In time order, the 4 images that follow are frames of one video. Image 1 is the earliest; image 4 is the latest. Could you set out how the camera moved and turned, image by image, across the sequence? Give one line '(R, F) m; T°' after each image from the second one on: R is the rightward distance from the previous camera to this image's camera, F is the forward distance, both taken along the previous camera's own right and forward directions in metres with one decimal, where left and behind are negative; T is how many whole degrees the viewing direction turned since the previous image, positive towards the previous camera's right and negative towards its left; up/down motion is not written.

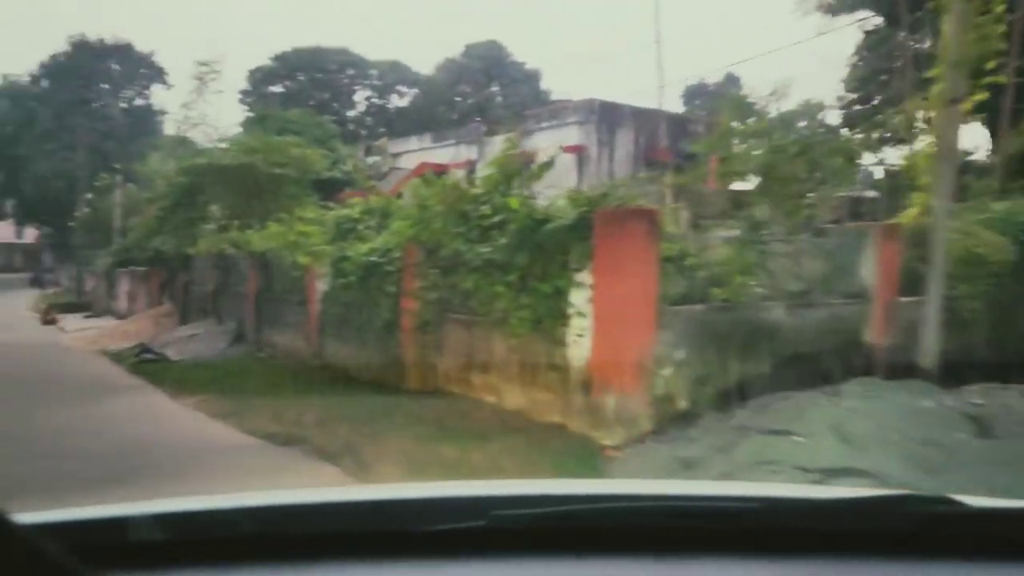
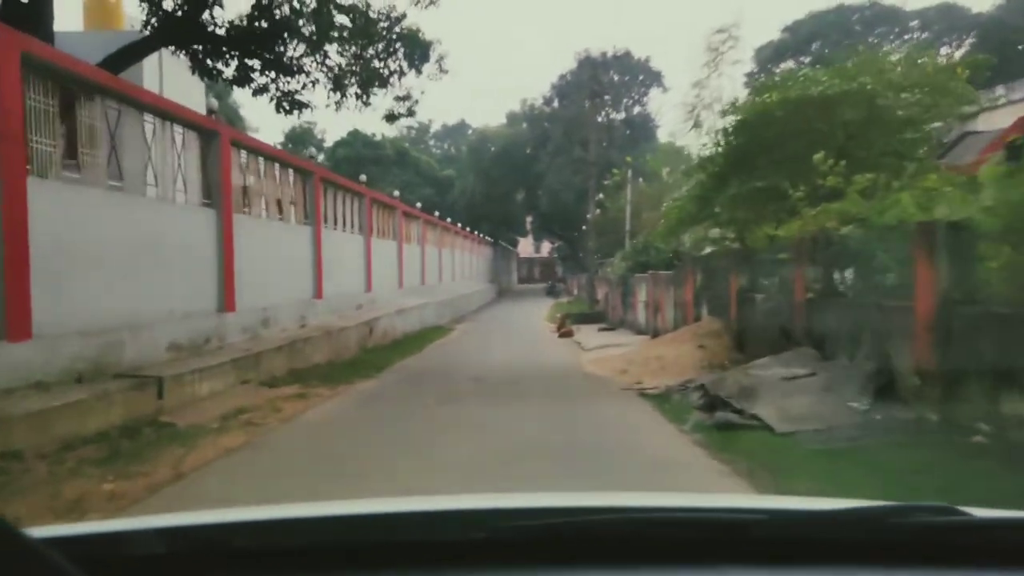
(-2.1, +3.5) m; -34°
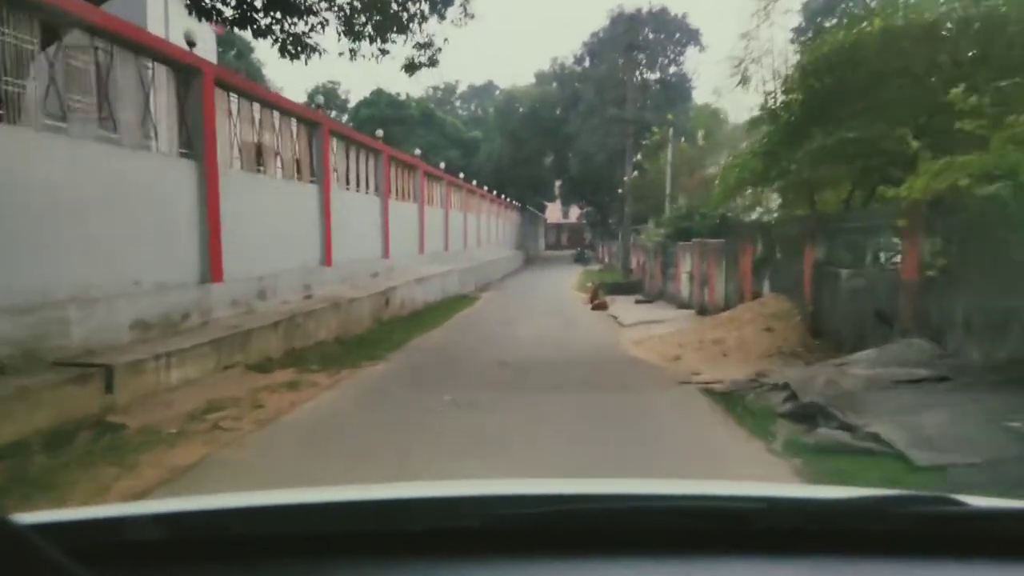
(-0.1, +1.1) m; -2°
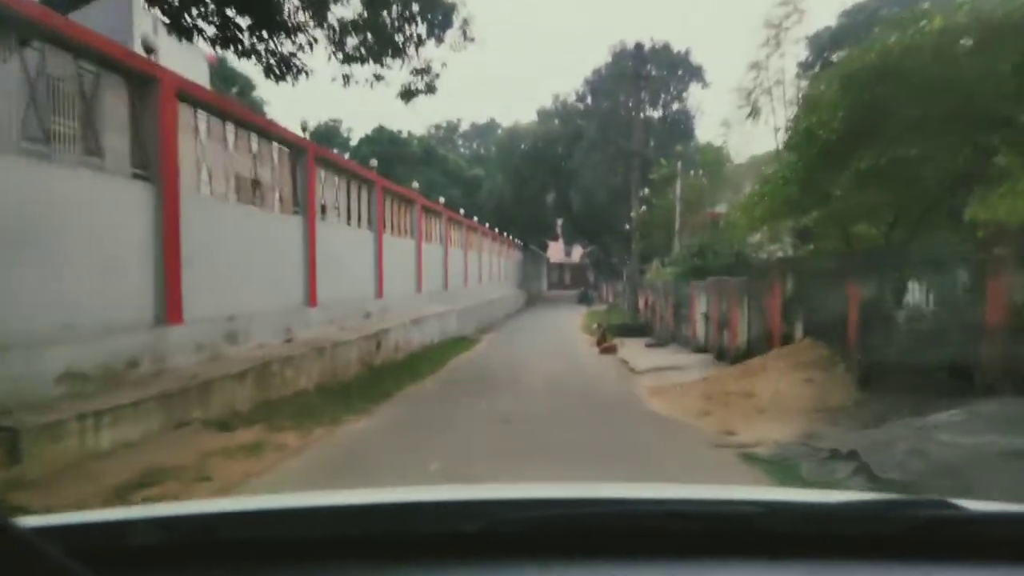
(0.0, +0.8) m; 0°
